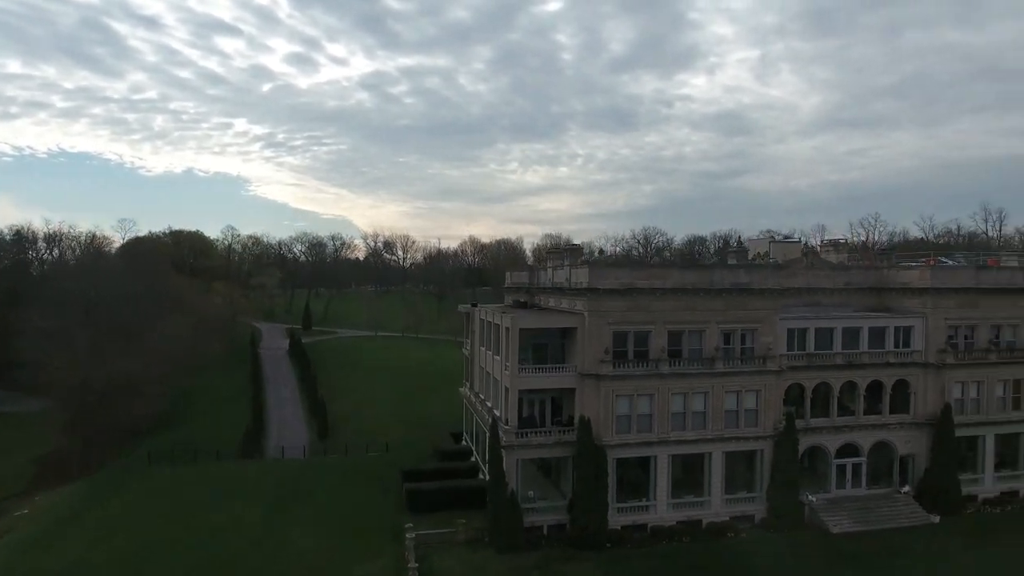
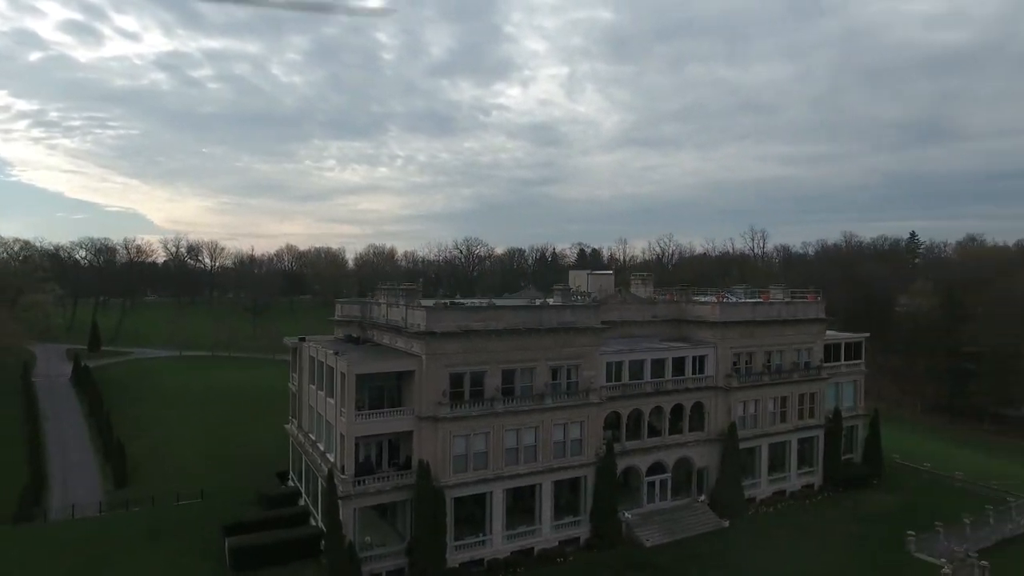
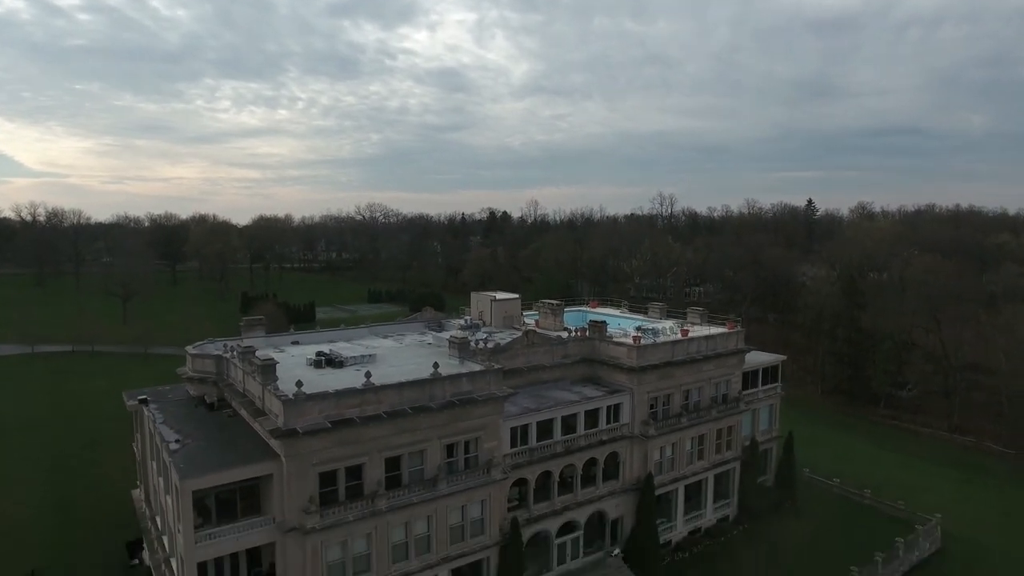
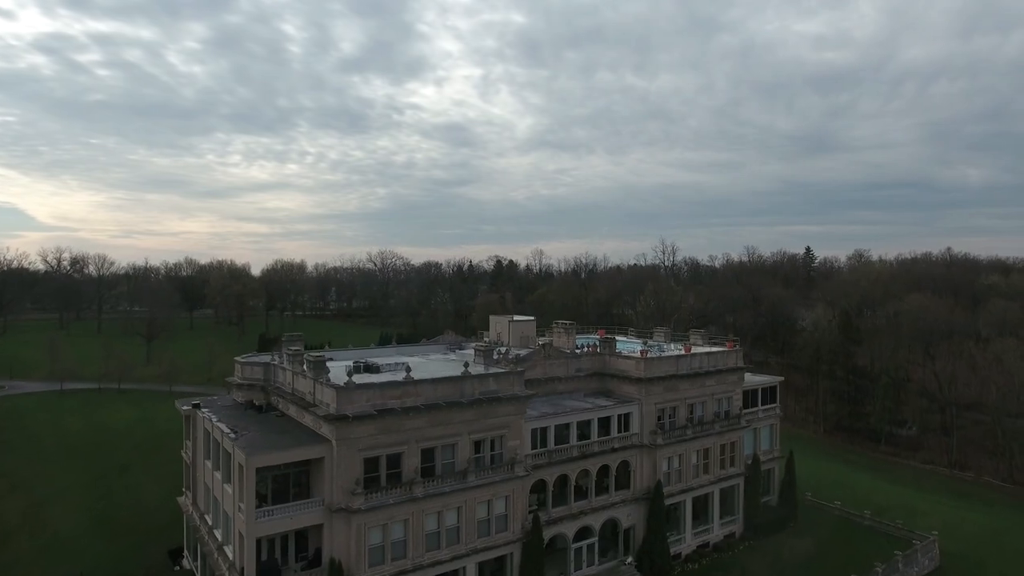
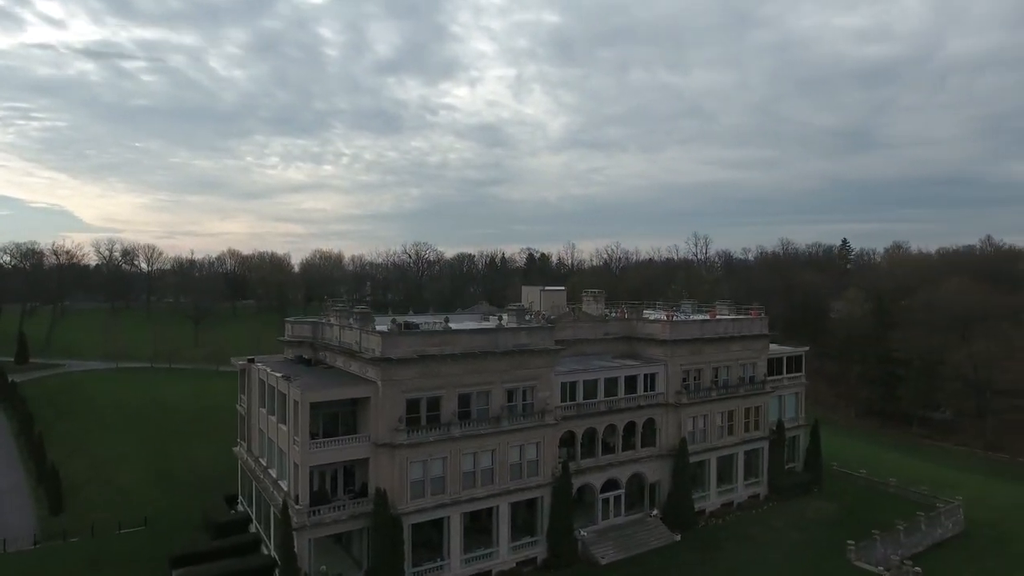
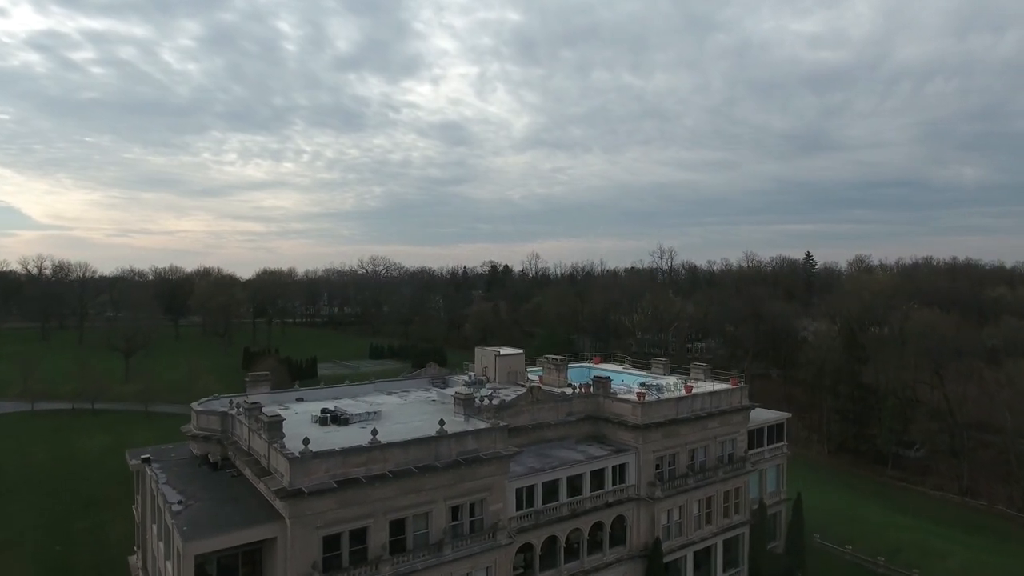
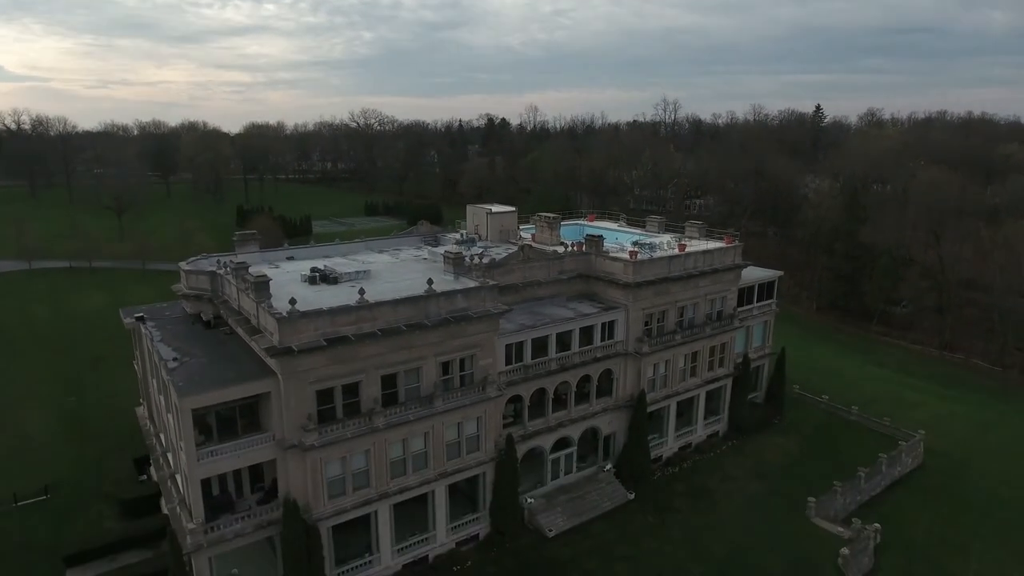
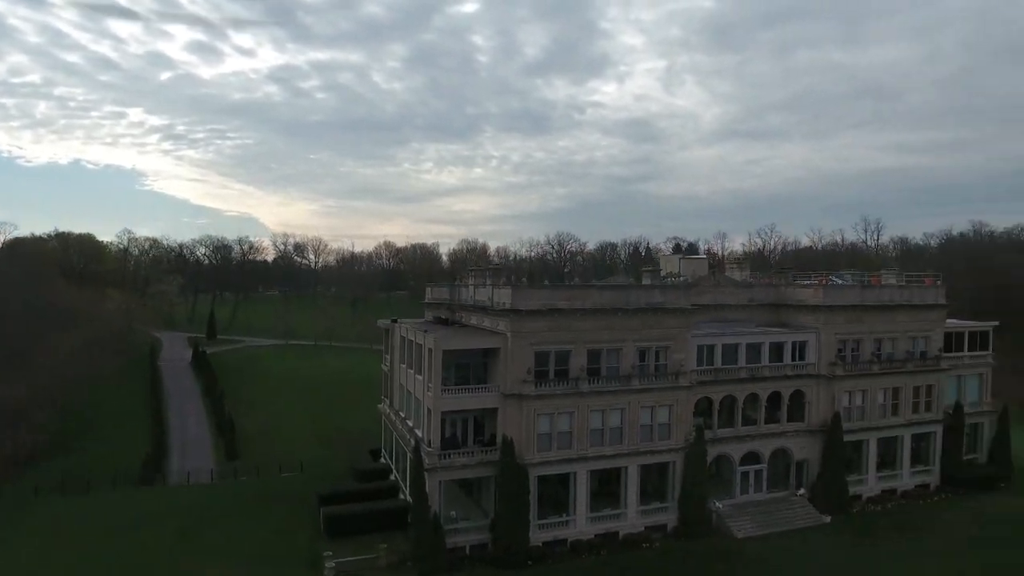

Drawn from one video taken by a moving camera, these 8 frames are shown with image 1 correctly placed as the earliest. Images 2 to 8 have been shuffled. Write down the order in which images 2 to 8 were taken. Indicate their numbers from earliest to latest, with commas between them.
8, 2, 5, 4, 6, 3, 7
